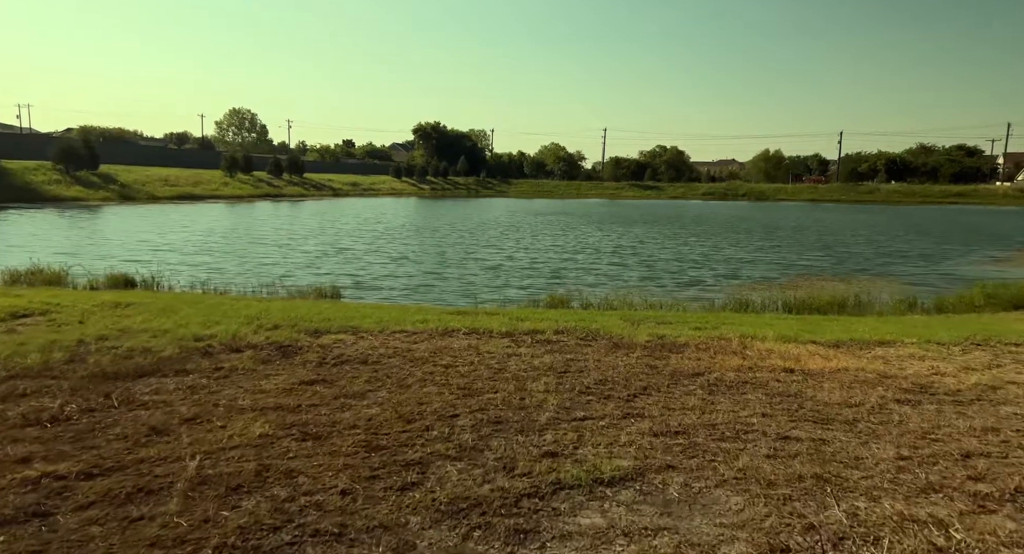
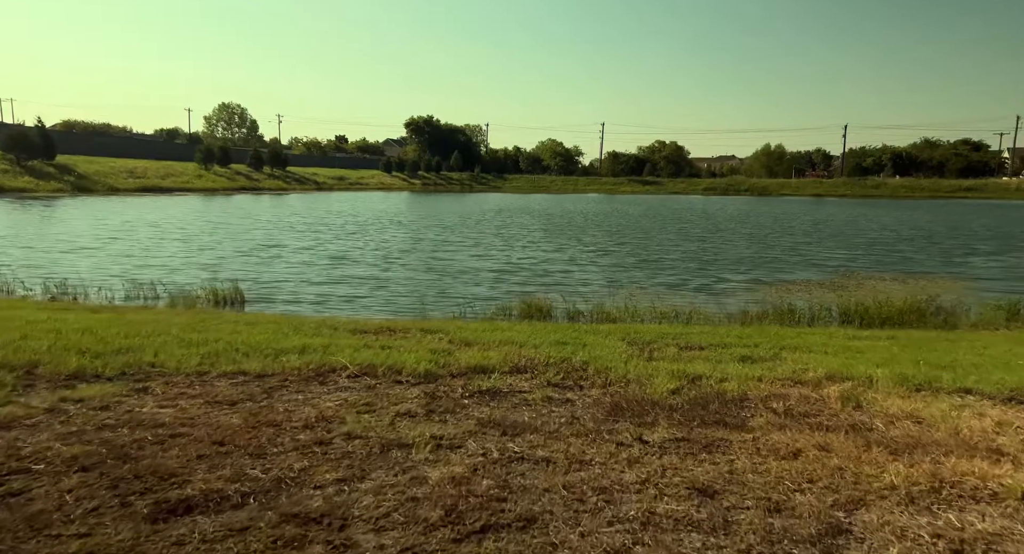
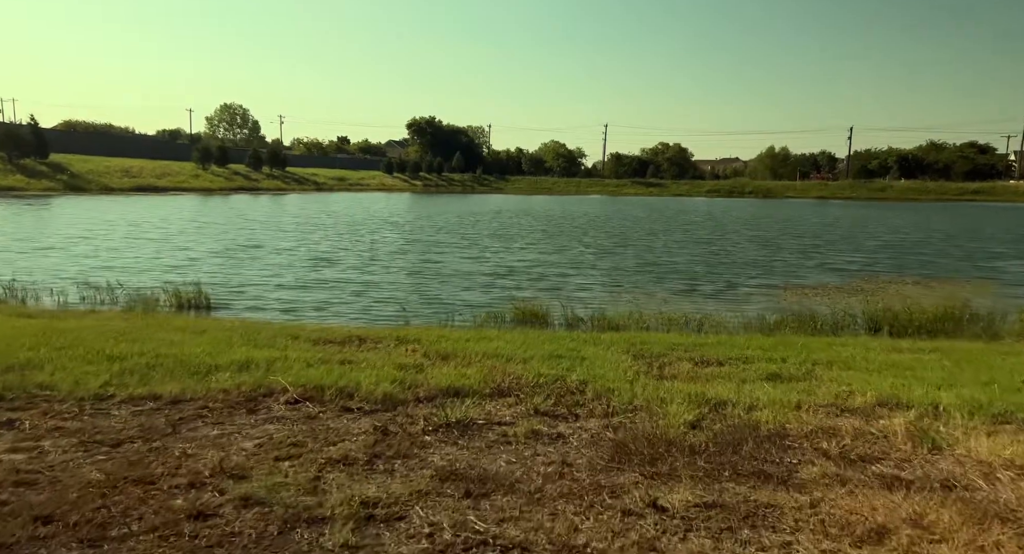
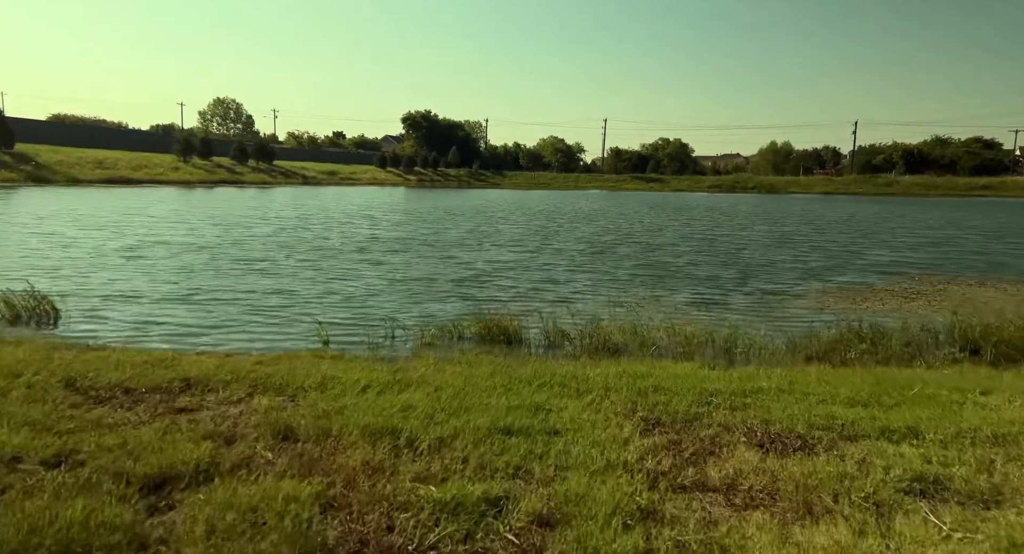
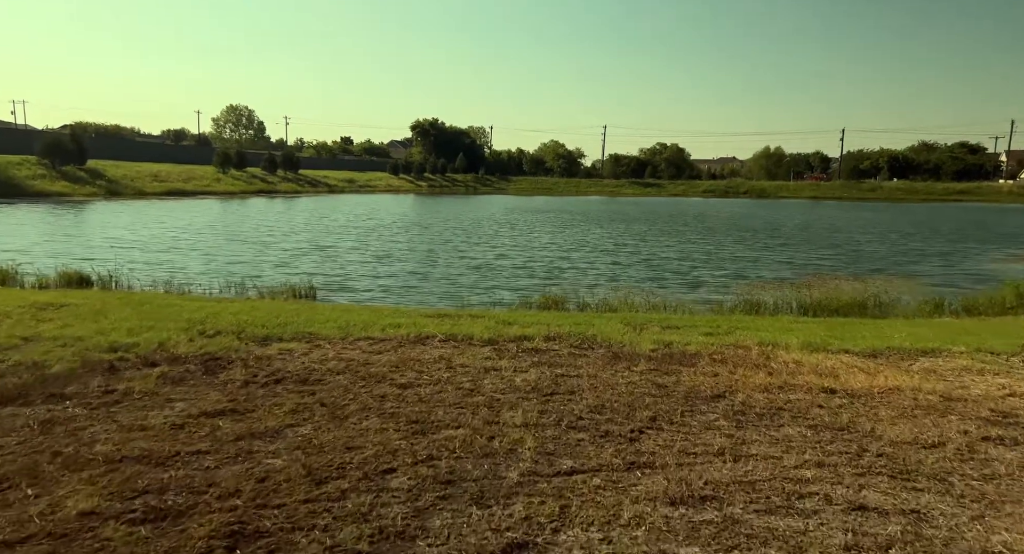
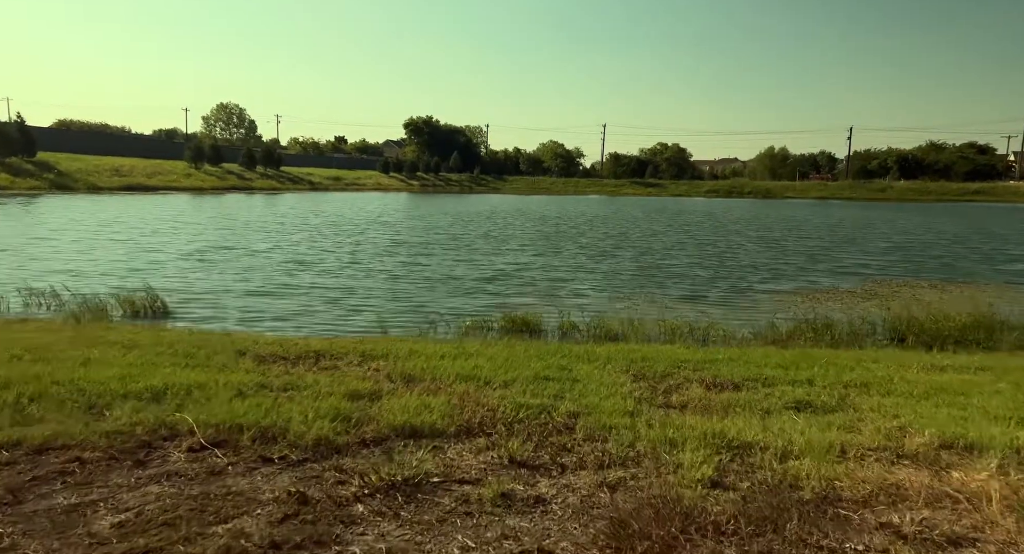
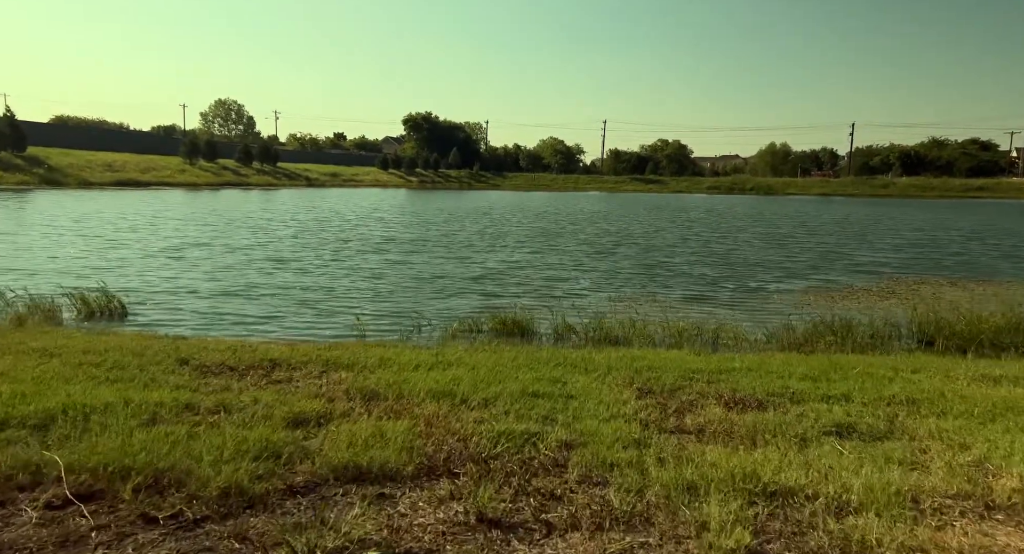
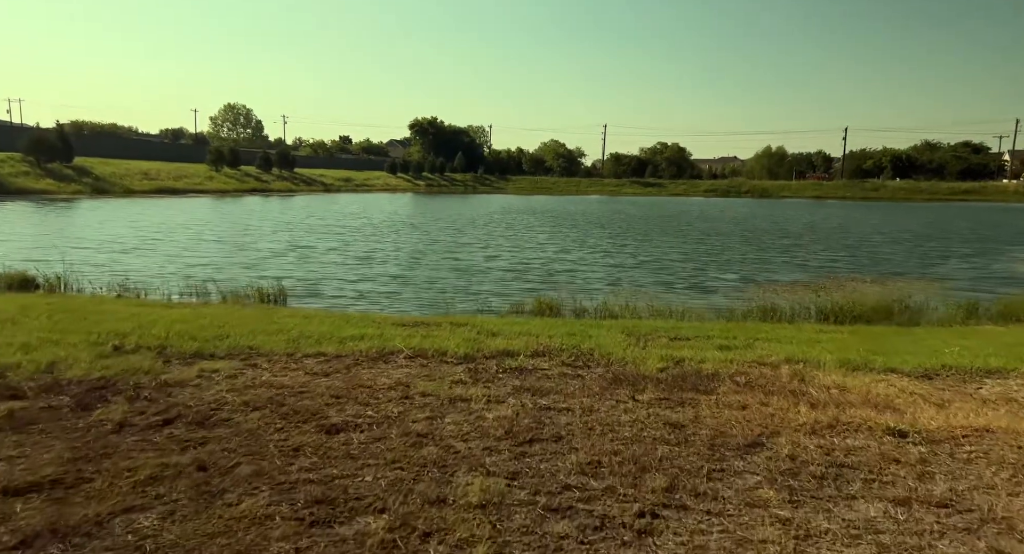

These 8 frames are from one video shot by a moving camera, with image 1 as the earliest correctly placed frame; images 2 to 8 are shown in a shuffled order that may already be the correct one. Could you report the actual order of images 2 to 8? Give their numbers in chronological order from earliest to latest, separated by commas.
5, 8, 2, 3, 6, 7, 4
